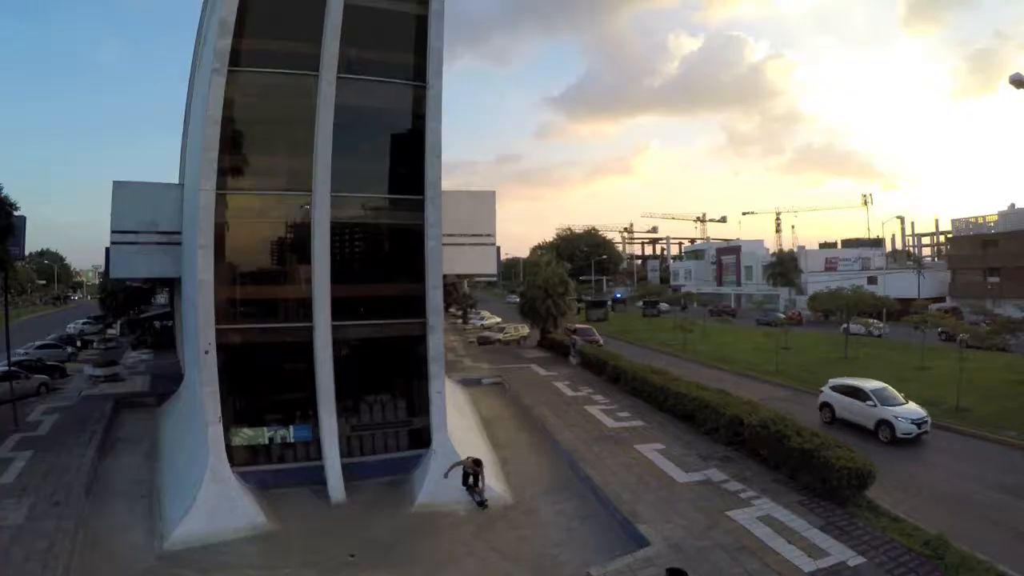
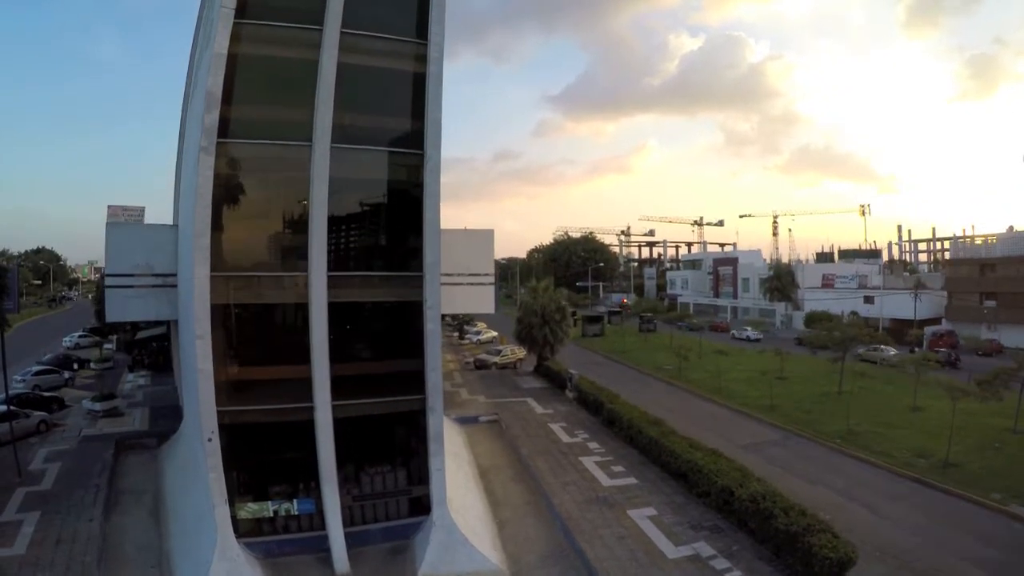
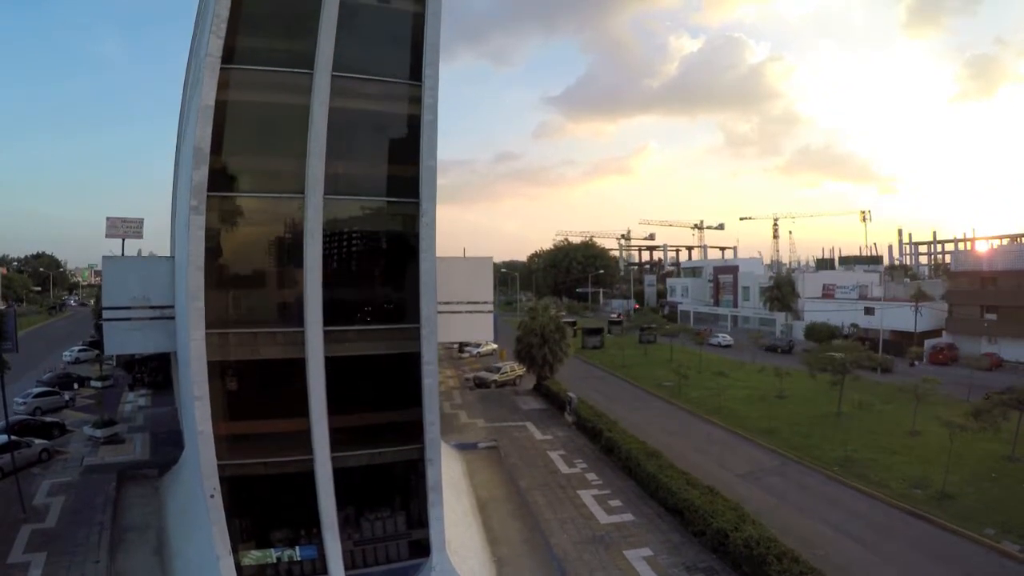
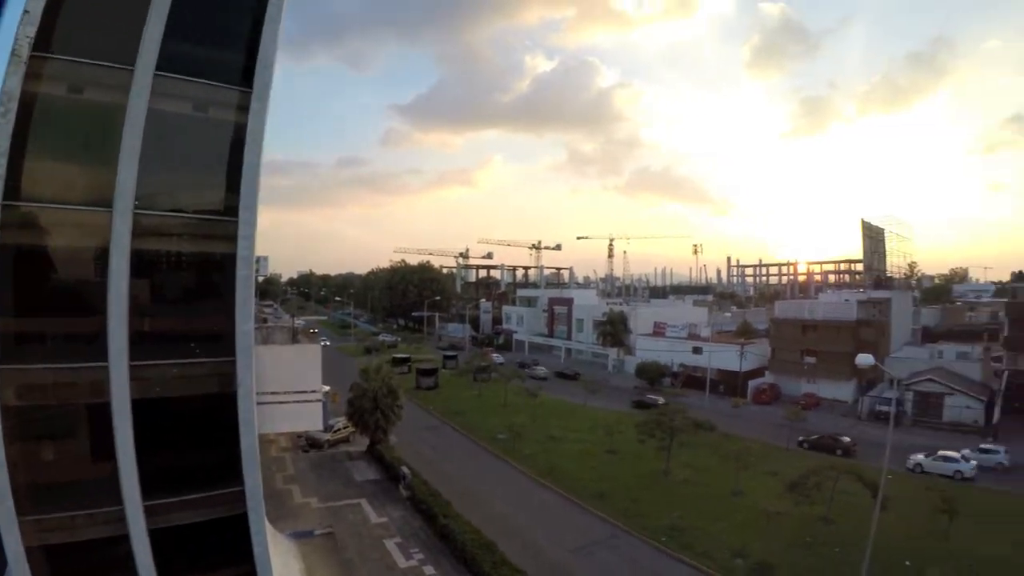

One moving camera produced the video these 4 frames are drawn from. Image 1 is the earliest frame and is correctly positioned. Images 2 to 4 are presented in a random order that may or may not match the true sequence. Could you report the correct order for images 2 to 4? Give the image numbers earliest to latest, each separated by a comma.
2, 3, 4
